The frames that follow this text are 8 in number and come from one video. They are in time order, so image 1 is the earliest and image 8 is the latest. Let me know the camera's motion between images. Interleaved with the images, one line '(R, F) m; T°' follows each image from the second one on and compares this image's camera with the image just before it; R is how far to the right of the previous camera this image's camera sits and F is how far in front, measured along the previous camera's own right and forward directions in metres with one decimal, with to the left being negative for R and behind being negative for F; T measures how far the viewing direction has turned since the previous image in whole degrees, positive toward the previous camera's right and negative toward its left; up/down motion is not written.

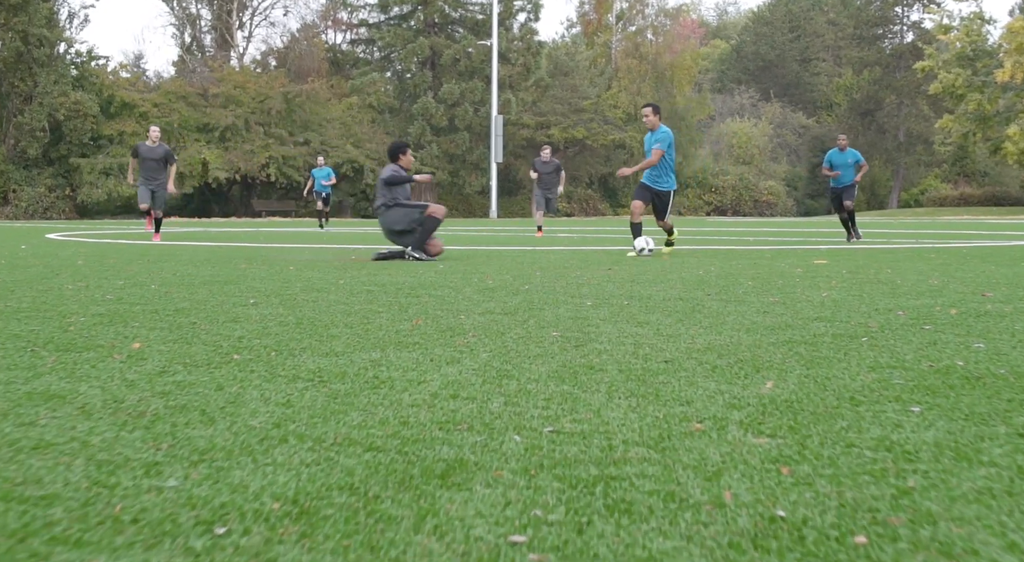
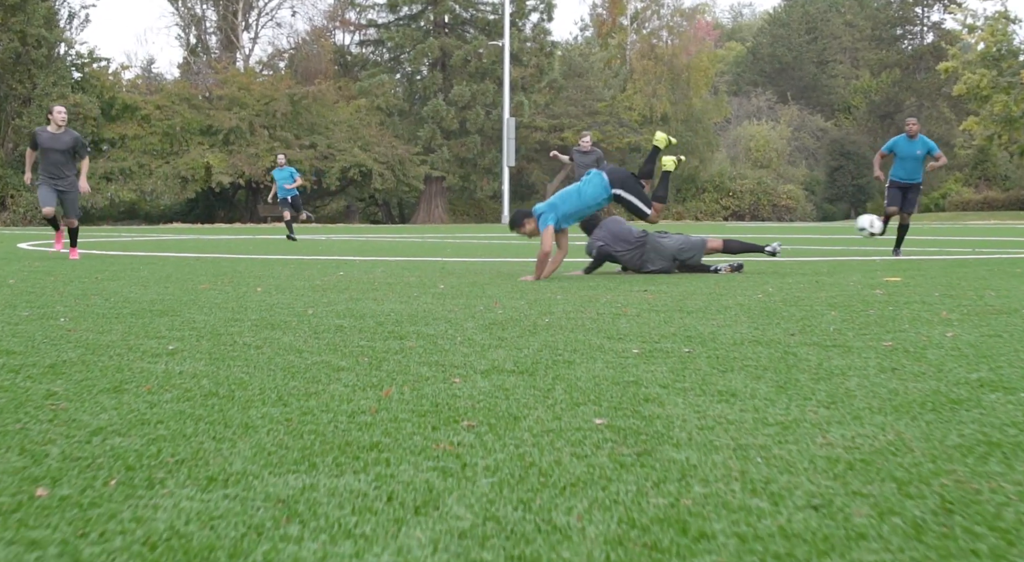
(0.0, +1.2) m; -1°
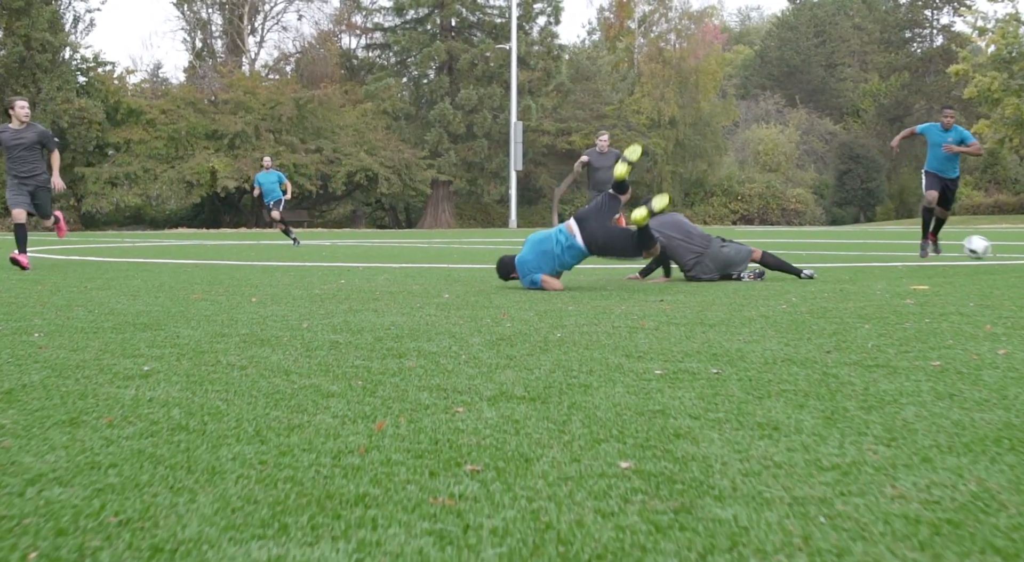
(0.0, +0.3) m; -1°
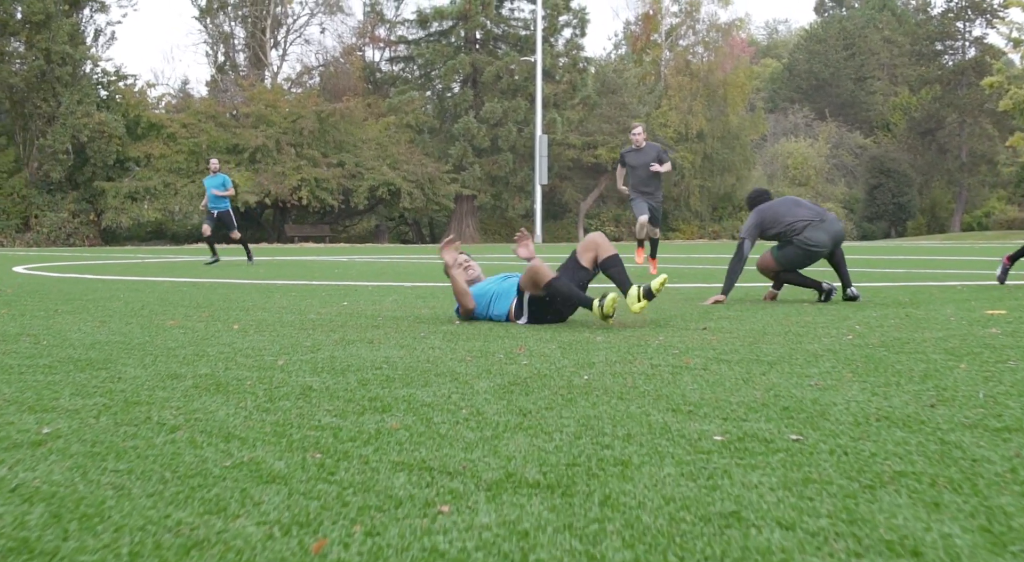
(0.0, +0.7) m; -2°
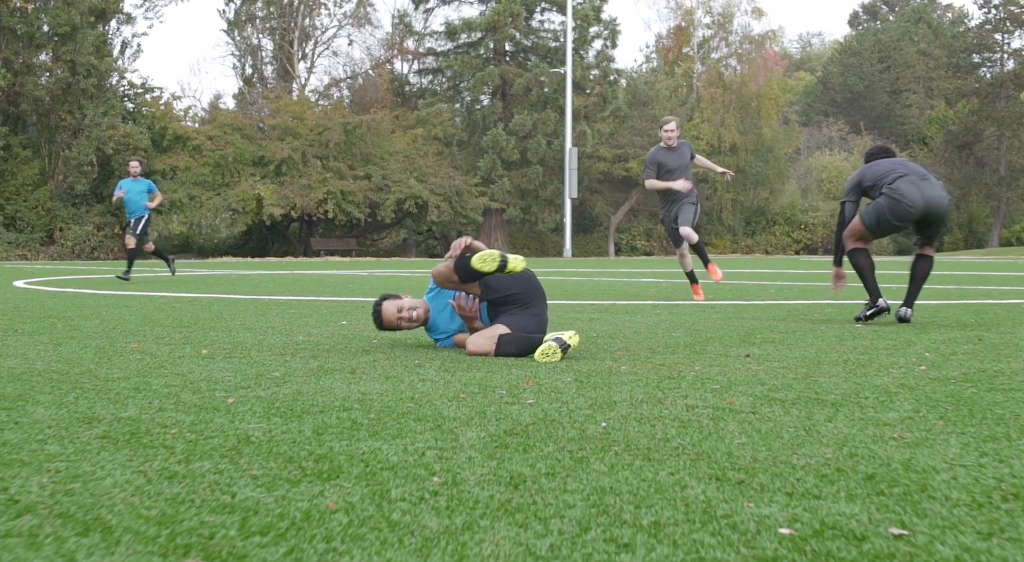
(+0.1, +0.6) m; -2°
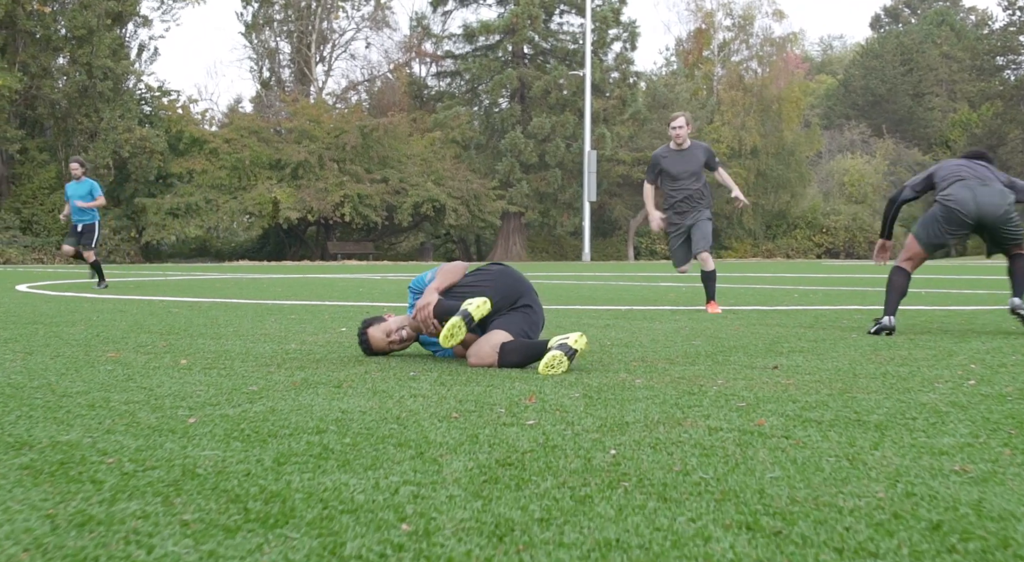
(+0.1, +0.3) m; -1°
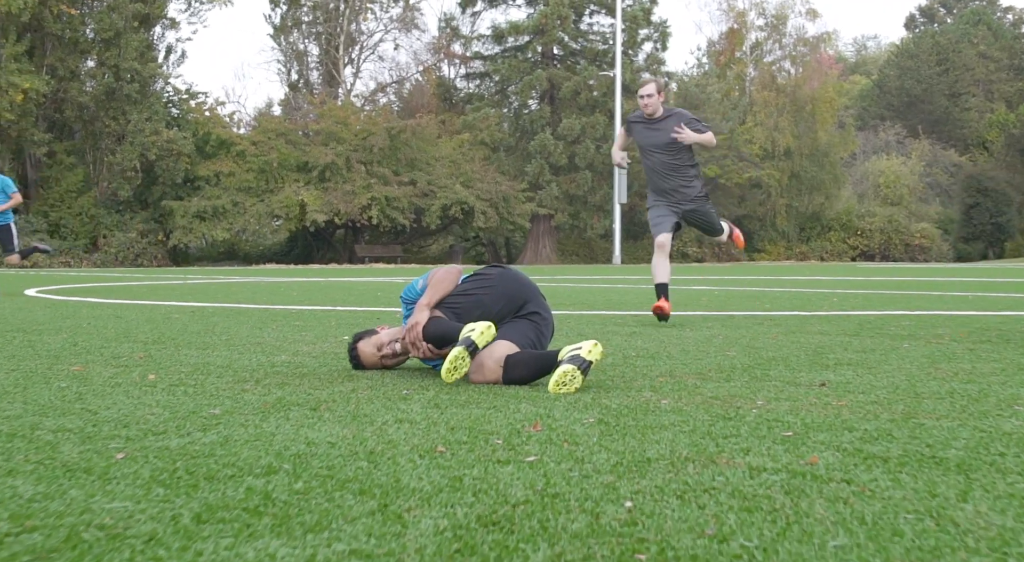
(+0.1, +0.4) m; -2°
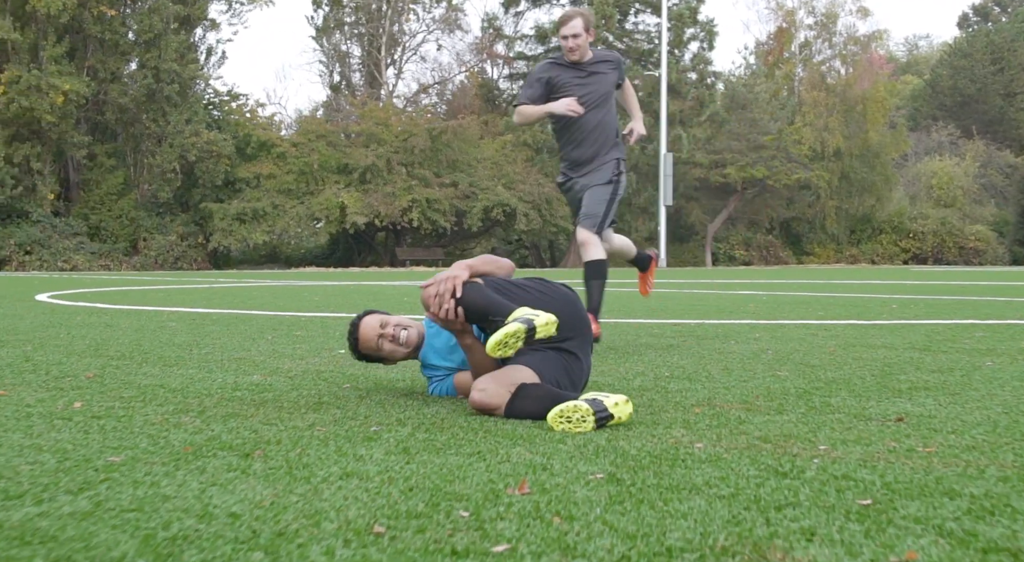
(+0.2, +0.6) m; -3°
